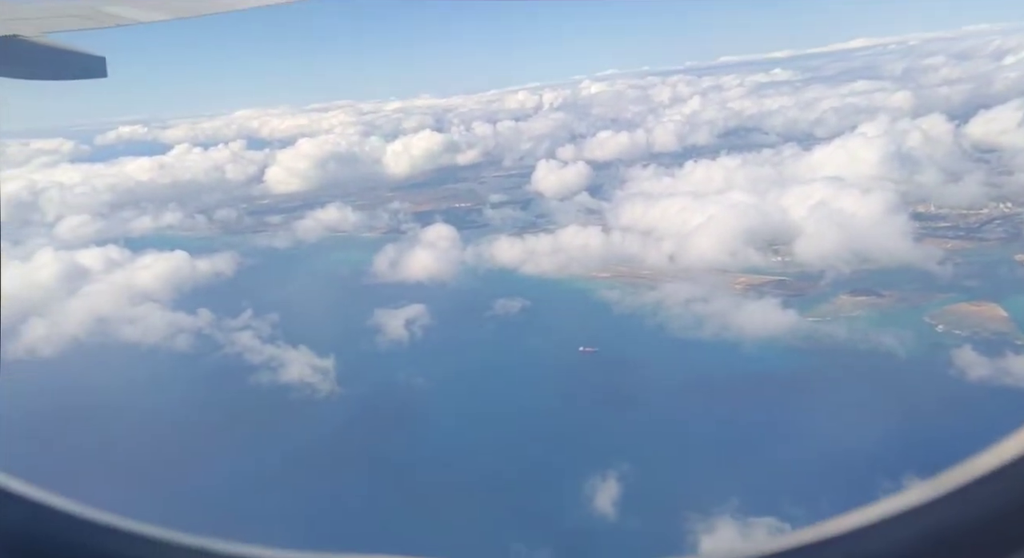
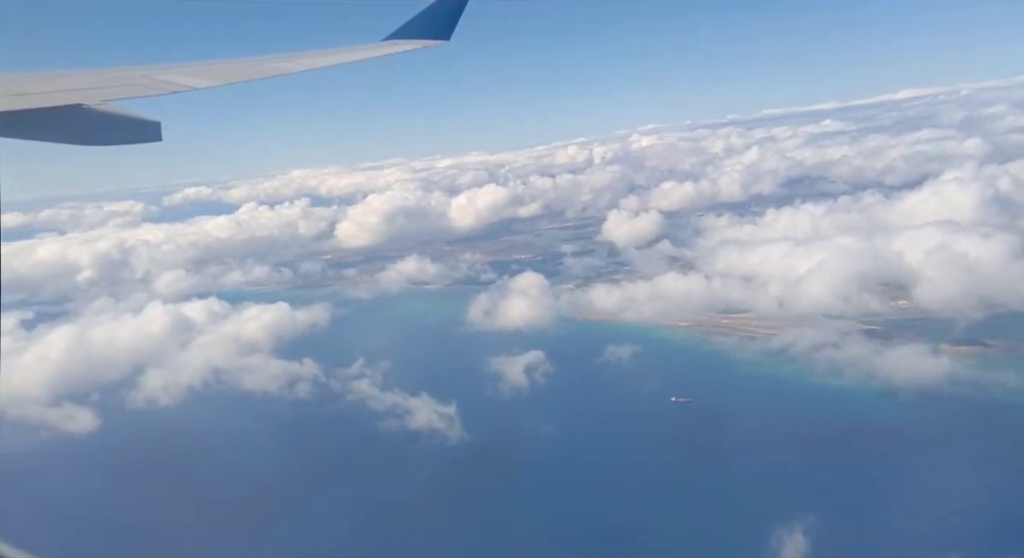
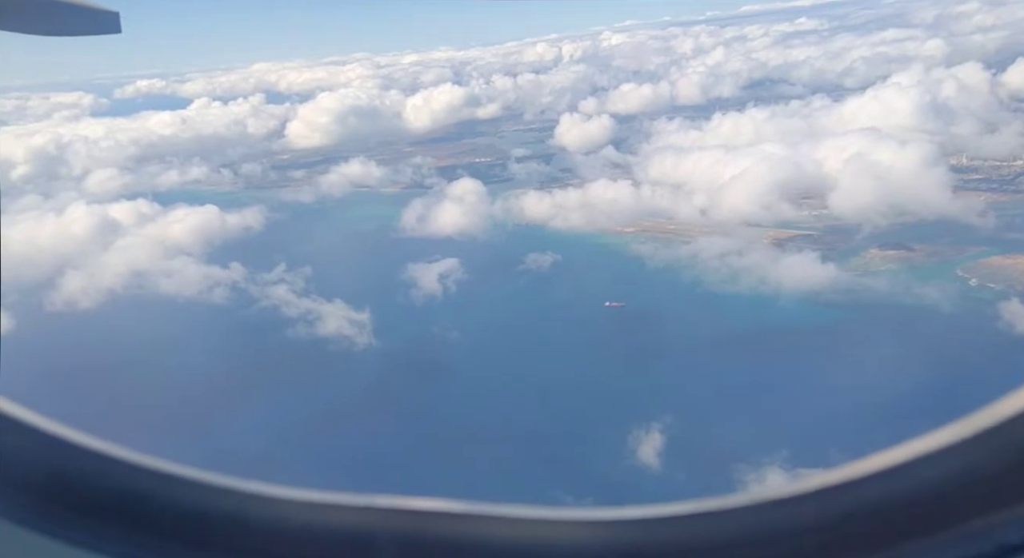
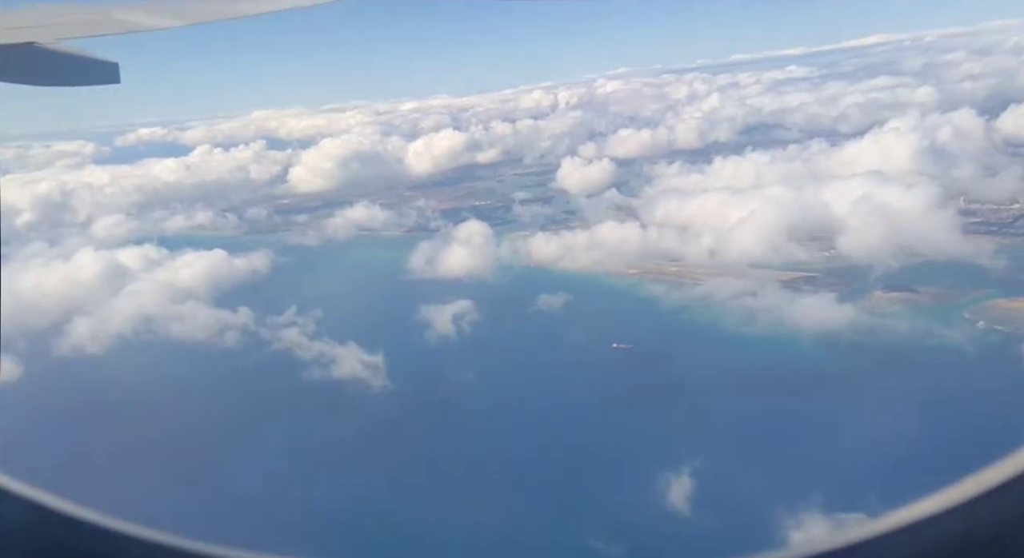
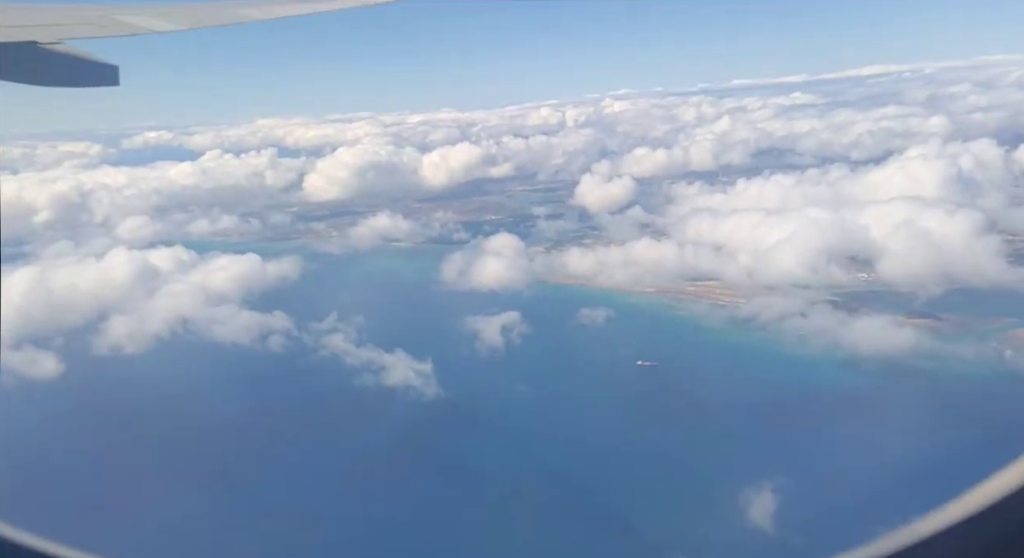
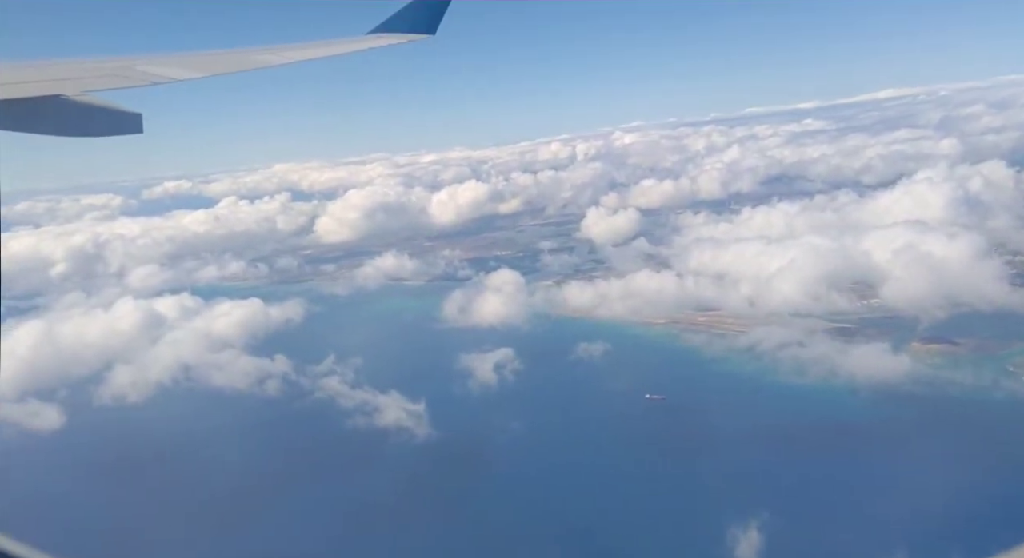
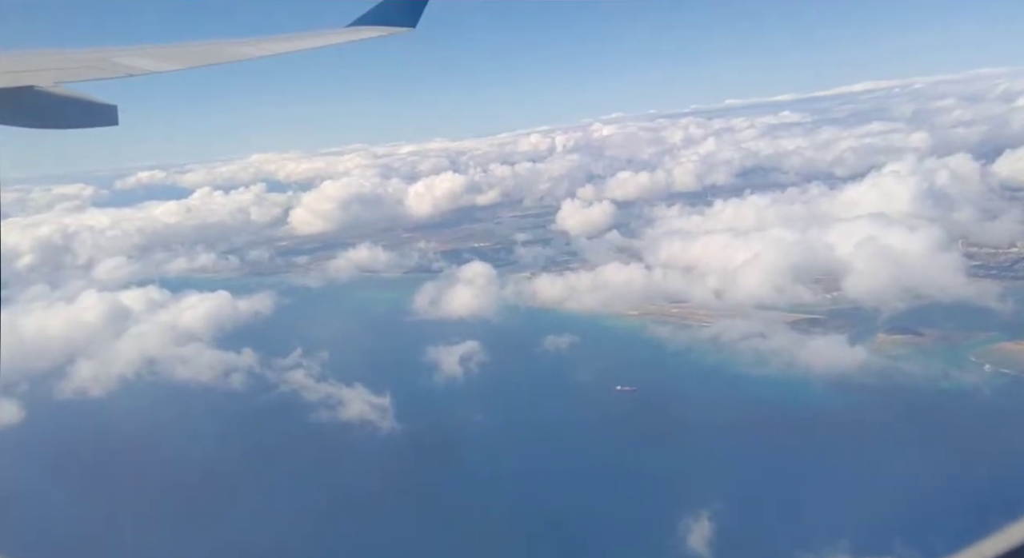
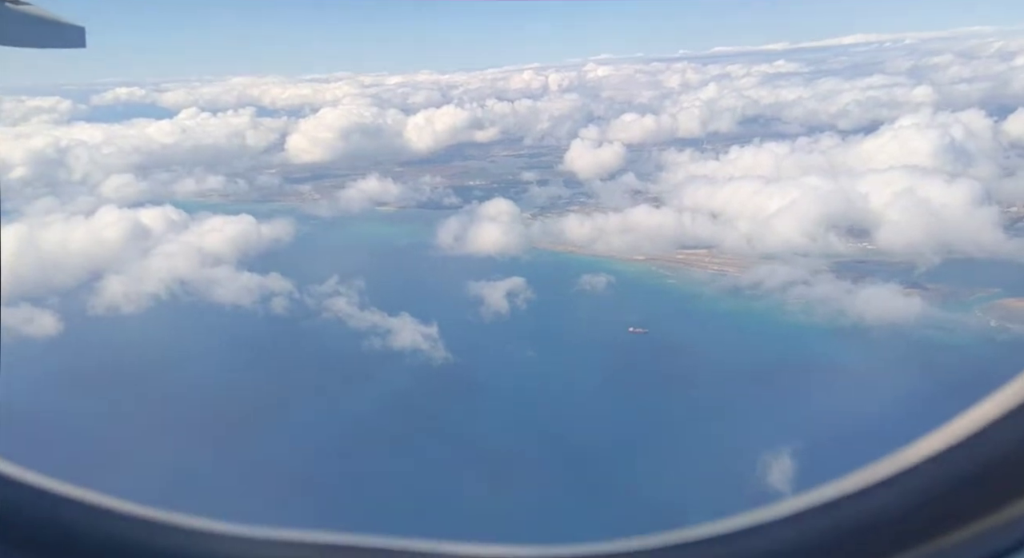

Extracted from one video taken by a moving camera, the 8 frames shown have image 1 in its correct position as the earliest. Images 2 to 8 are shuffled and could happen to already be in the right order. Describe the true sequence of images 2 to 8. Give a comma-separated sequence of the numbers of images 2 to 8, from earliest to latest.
3, 4, 7, 6, 2, 5, 8
